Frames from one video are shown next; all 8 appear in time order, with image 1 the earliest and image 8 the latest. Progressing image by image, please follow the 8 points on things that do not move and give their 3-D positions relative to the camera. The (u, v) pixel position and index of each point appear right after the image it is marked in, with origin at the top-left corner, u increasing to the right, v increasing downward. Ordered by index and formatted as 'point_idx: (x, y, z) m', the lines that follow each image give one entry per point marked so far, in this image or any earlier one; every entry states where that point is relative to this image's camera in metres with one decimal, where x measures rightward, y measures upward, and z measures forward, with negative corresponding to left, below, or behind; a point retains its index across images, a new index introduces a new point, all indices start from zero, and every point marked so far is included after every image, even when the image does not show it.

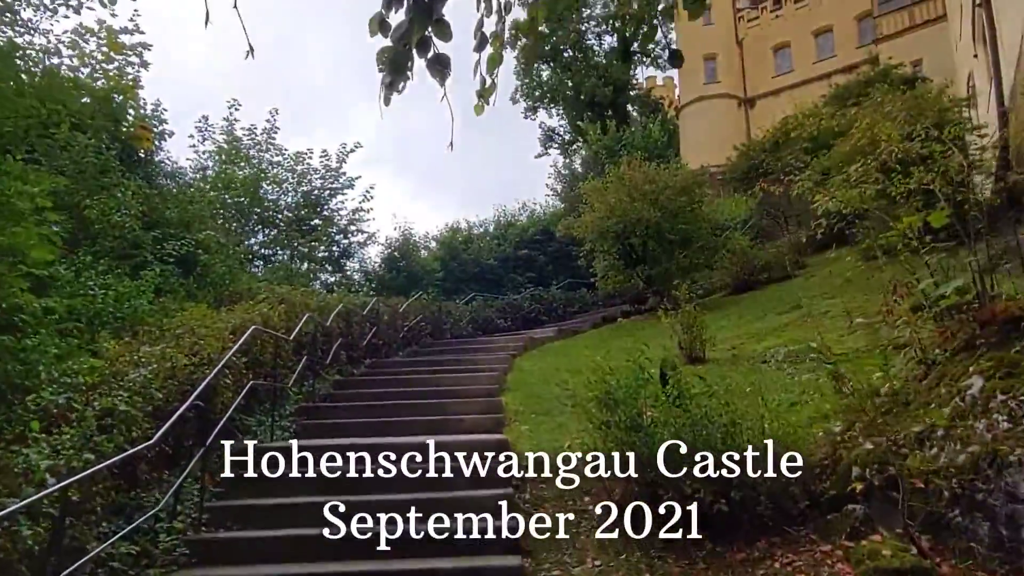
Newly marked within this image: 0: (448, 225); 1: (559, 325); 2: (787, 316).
0: (-1.7, +1.6, +18.5) m
1: (+0.9, -0.7, +13.9) m
2: (+3.9, -0.4, +9.7) m
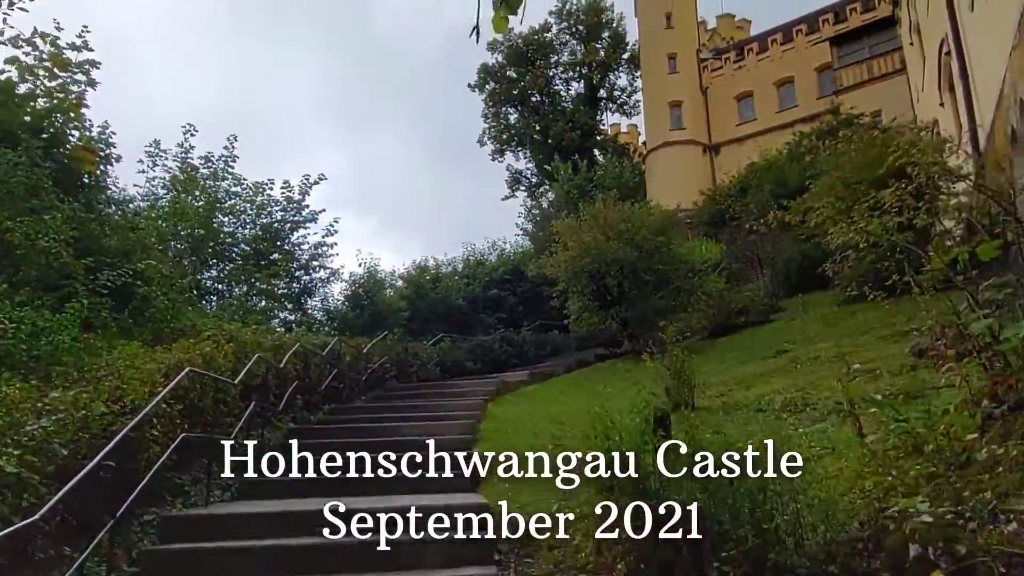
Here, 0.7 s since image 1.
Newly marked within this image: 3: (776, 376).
0: (-2.5, +0.6, +17.8) m
1: (+0.4, -1.5, +13.3) m
2: (+3.6, -1.0, +9.2) m
3: (+3.2, -1.1, +8.4) m
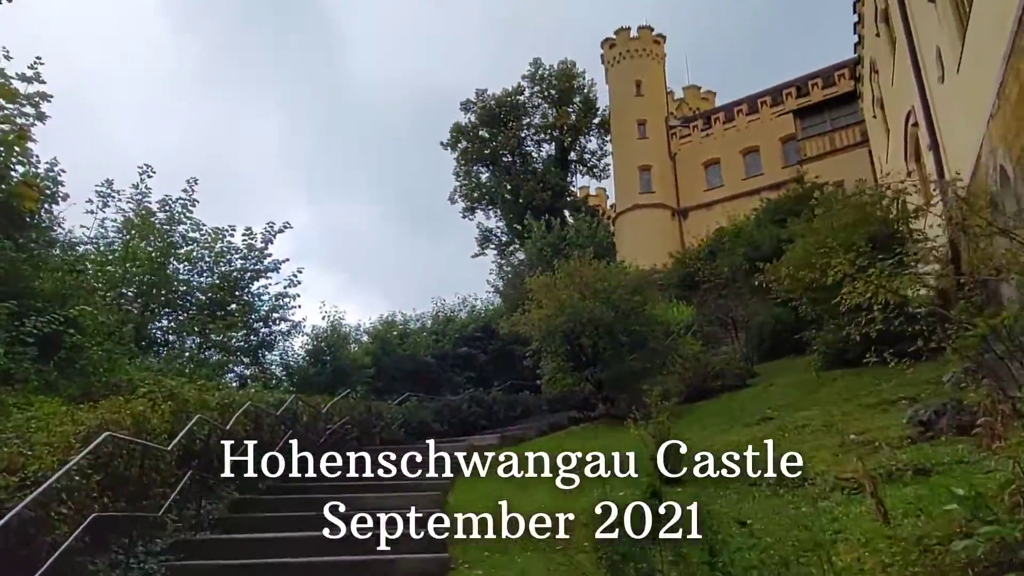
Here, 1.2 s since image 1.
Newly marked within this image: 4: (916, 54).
0: (-3.2, -0.8, +17.1) m
1: (-0.2, -2.6, +12.6) m
2: (+3.2, -1.8, +8.8) m
3: (+2.9, -1.8, +8.0) m
4: (+8.1, +4.6, +13.8) m
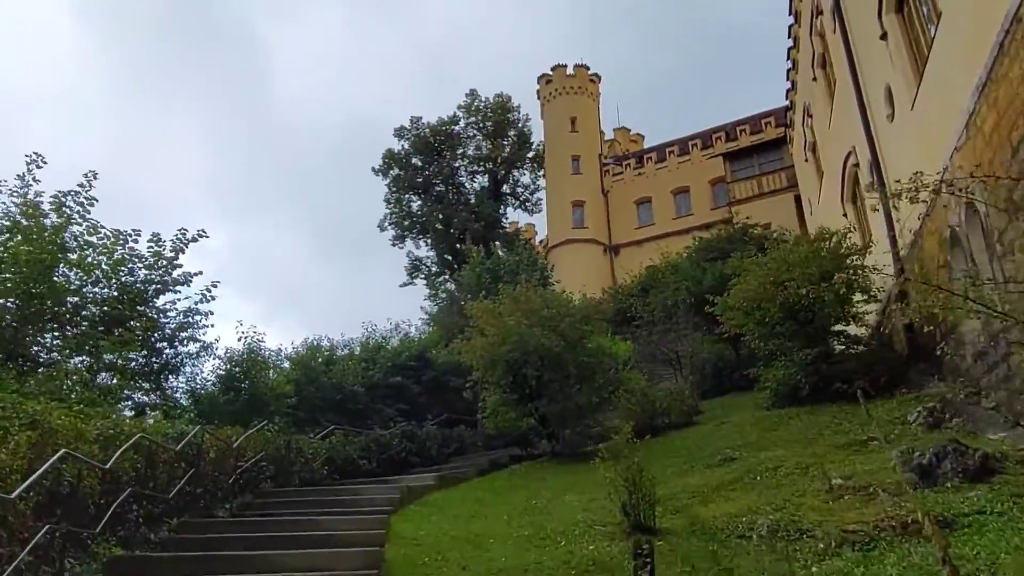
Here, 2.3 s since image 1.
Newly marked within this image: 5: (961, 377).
0: (-4.7, -1.3, +15.7) m
1: (-1.3, -3.0, +11.5) m
2: (+2.5, -2.1, +8.1) m
3: (+2.3, -2.1, +7.2) m
4: (+7.0, +3.9, +13.9) m
5: (+6.3, -1.2, +9.7) m
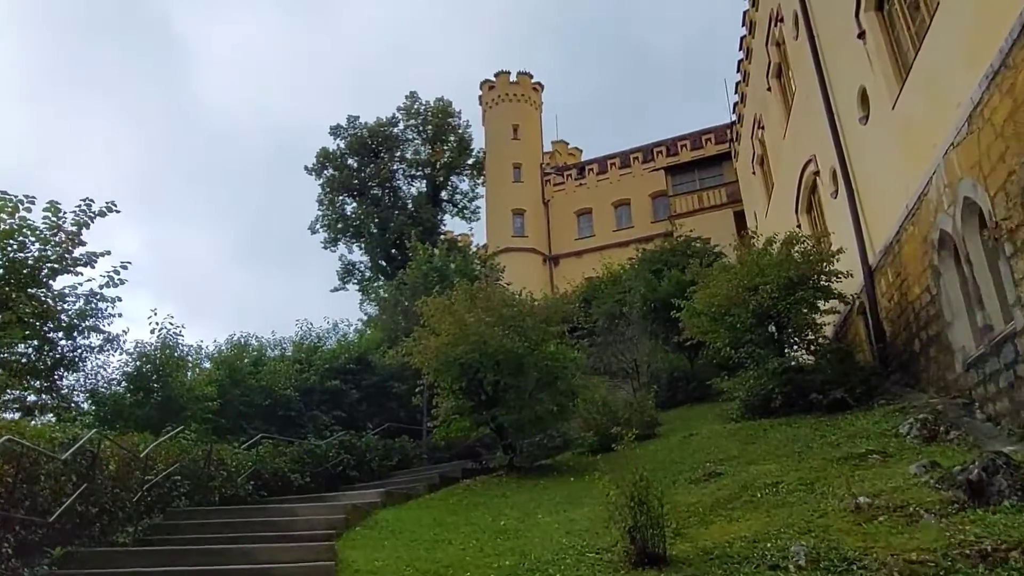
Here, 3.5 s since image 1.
0: (-5.8, -1.1, +14.1) m
1: (-2.0, -2.9, +10.2) m
2: (+2.2, -2.1, +7.2) m
3: (+2.1, -2.0, +6.3) m
4: (+6.2, +3.7, +13.6) m
5: (+5.8, -1.3, +9.3) m
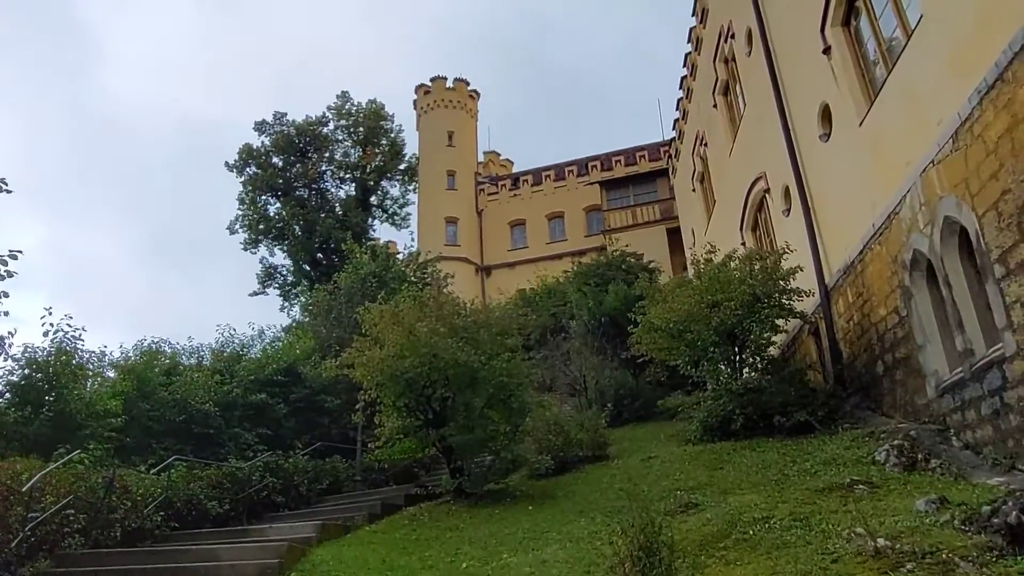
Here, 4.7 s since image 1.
0: (-6.8, -1.1, +12.6) m
1: (-2.6, -2.9, +9.0) m
2: (+1.9, -2.2, +6.5) m
3: (+1.8, -2.1, +5.7) m
4: (+5.3, +3.3, +13.4) m
5: (+5.2, -1.6, +9.0) m
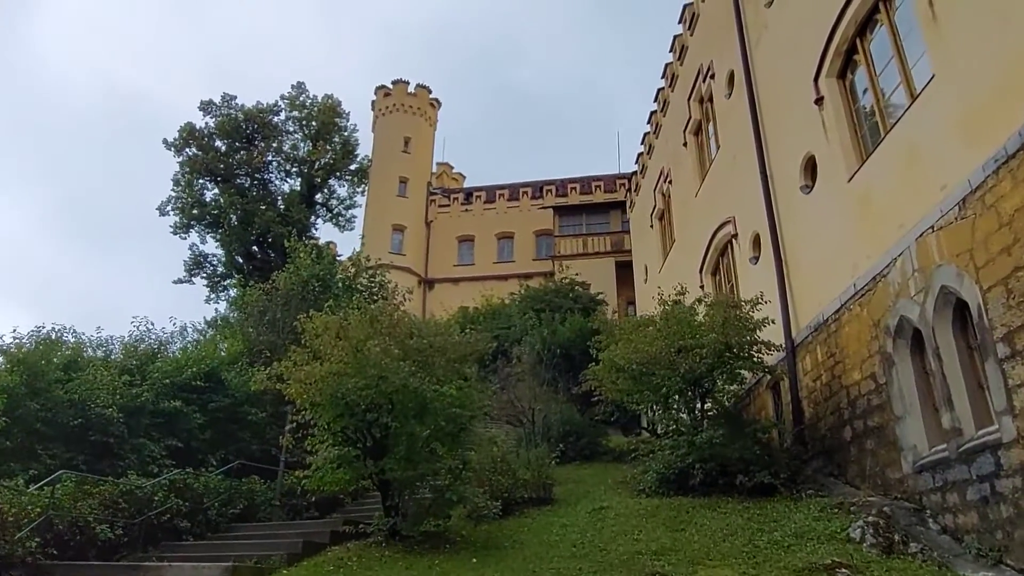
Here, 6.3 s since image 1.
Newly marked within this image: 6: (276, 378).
0: (-7.6, -0.8, +11.0) m
1: (-3.3, -2.9, +7.8) m
2: (+1.4, -2.6, +5.8) m
3: (+1.5, -2.5, +4.9) m
4: (+4.8, +2.4, +13.1) m
5: (+4.6, -2.4, +8.6) m
6: (-4.0, -1.5, +11.7) m
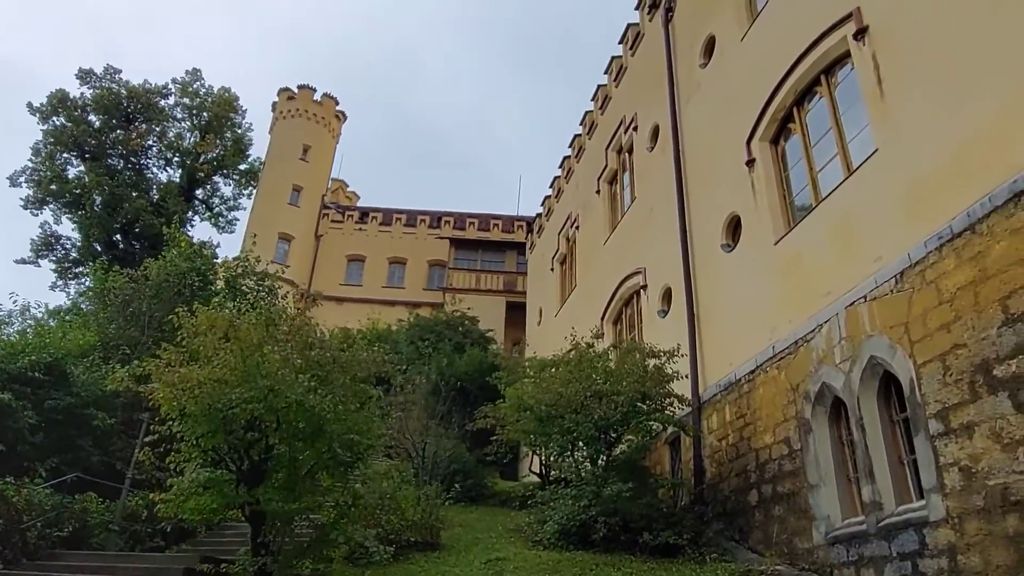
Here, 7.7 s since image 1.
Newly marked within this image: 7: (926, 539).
0: (-8.8, -0.1, +8.8) m
1: (-4.3, -2.6, +6.3) m
2: (+0.7, -2.9, +5.1) m
3: (+1.0, -2.8, +4.3) m
4: (+3.3, +1.3, +13.2) m
5: (+3.3, -3.2, +8.3) m
6: (-5.5, -1.3, +10.1) m
7: (+3.8, -2.3, +6.4) m
